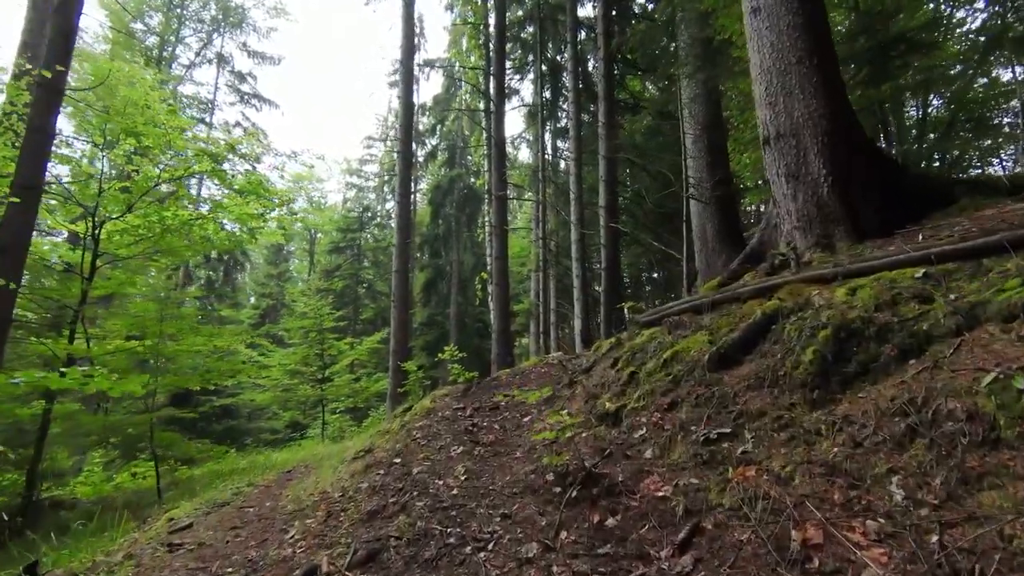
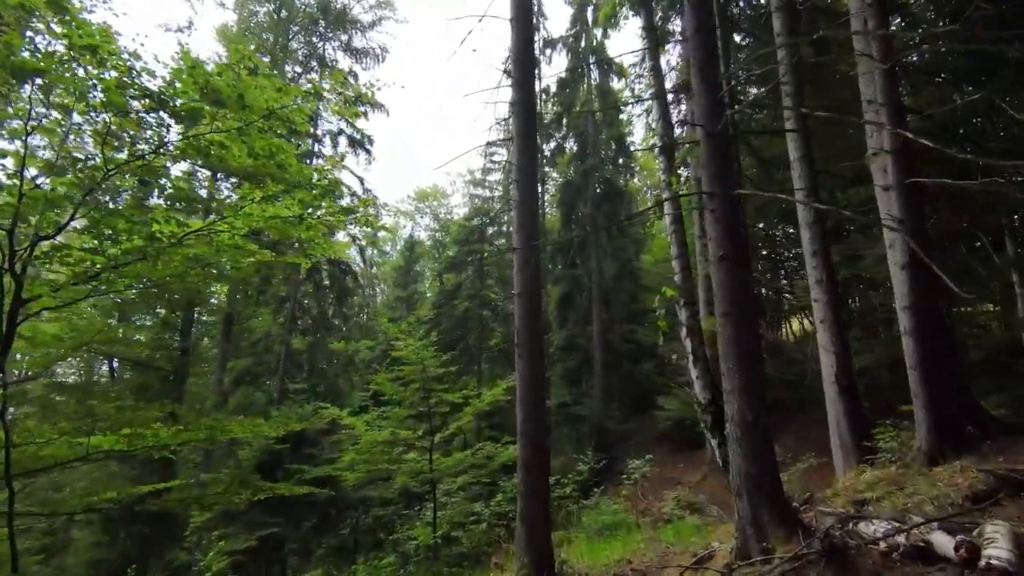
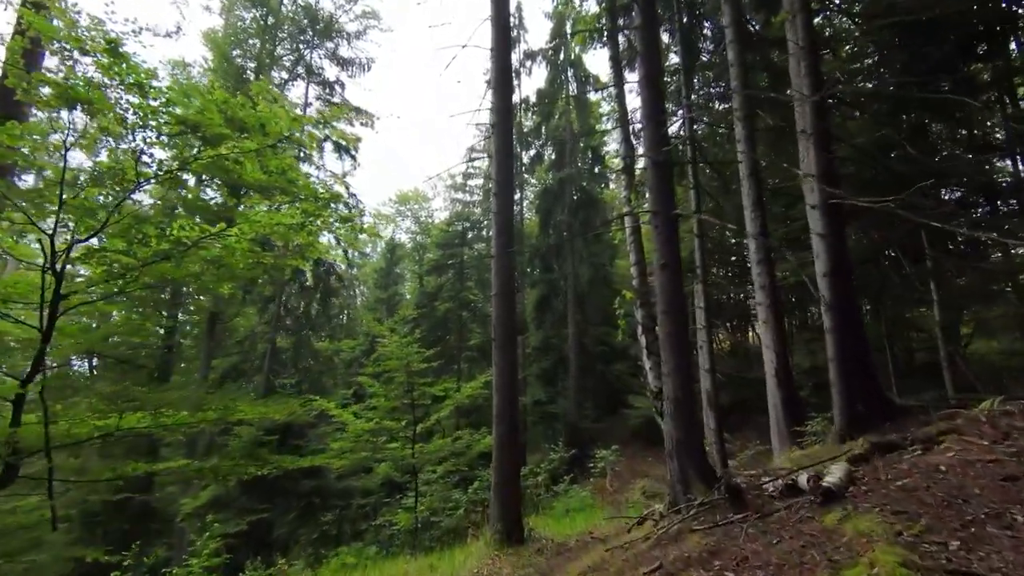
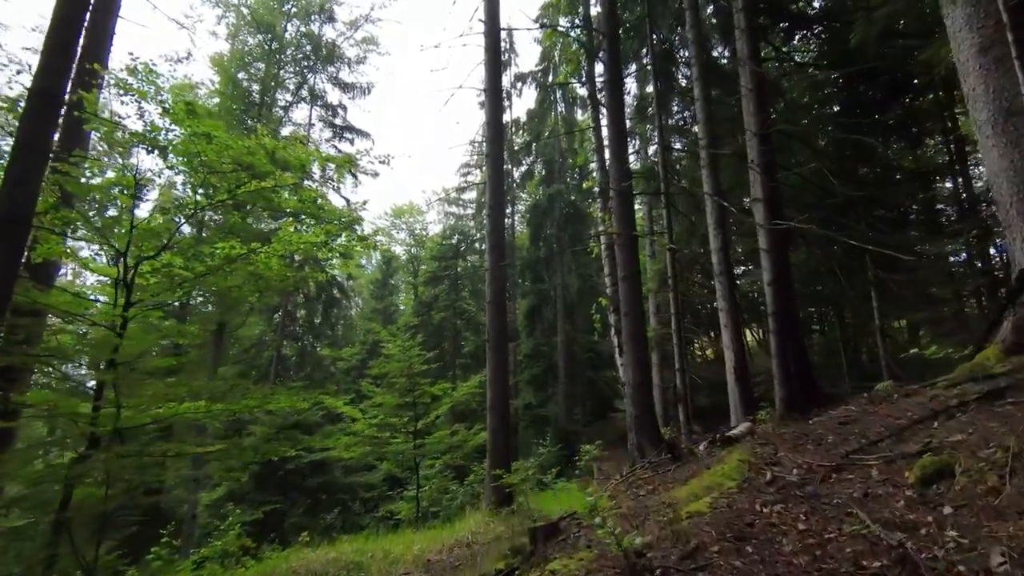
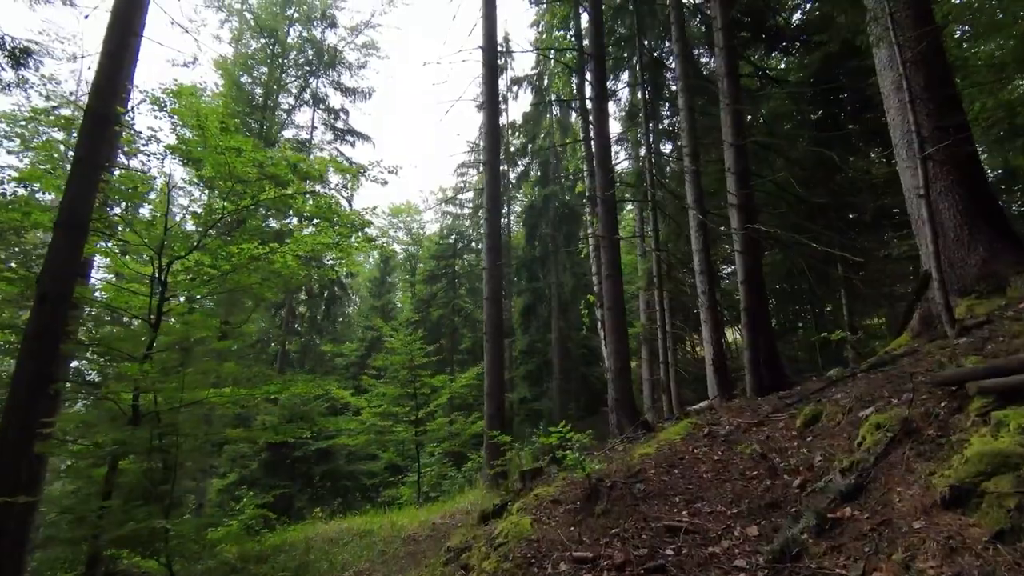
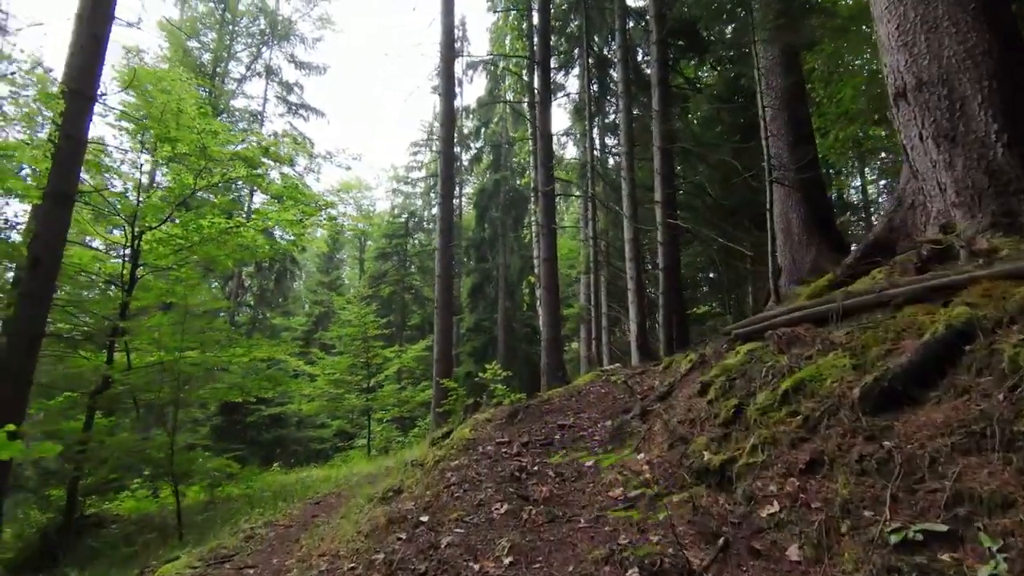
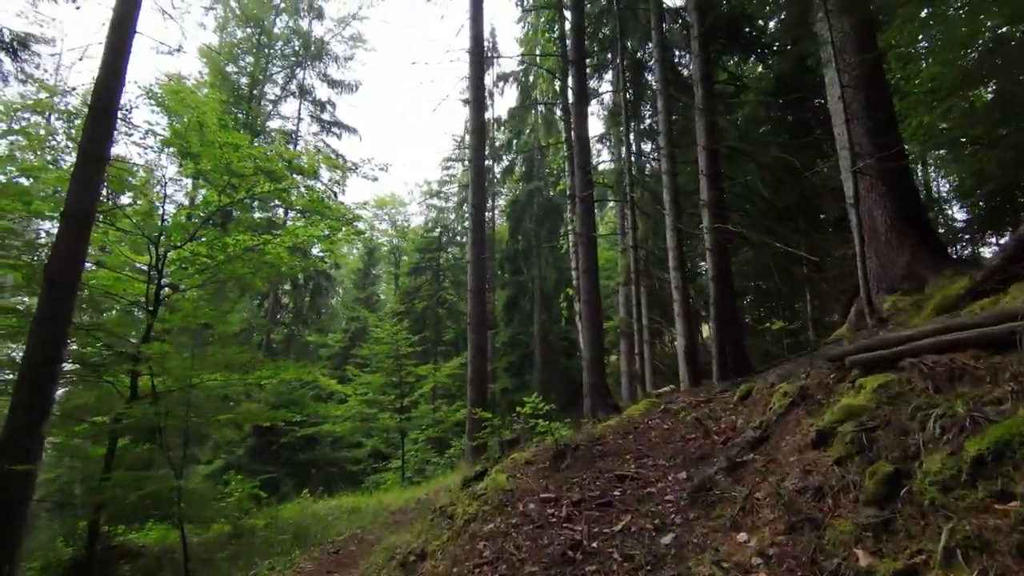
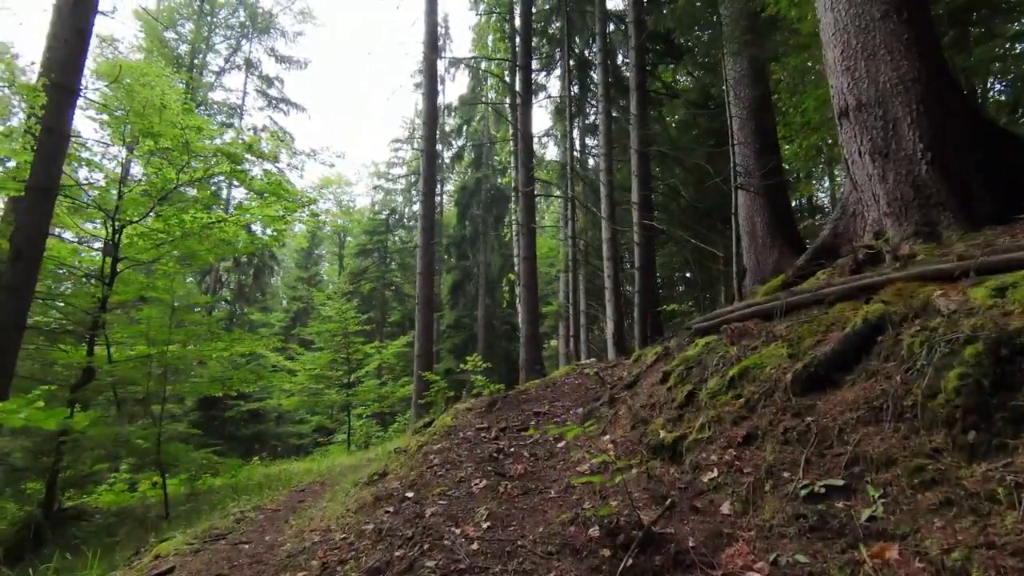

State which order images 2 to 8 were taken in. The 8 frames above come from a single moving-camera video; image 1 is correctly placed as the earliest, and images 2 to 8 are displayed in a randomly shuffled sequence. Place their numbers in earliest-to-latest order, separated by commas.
8, 6, 7, 5, 4, 3, 2
